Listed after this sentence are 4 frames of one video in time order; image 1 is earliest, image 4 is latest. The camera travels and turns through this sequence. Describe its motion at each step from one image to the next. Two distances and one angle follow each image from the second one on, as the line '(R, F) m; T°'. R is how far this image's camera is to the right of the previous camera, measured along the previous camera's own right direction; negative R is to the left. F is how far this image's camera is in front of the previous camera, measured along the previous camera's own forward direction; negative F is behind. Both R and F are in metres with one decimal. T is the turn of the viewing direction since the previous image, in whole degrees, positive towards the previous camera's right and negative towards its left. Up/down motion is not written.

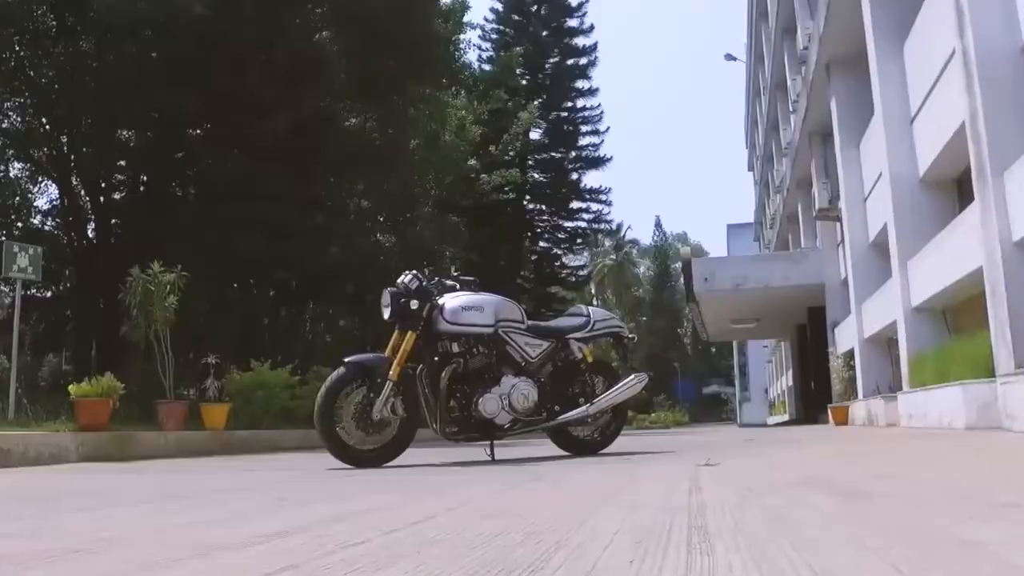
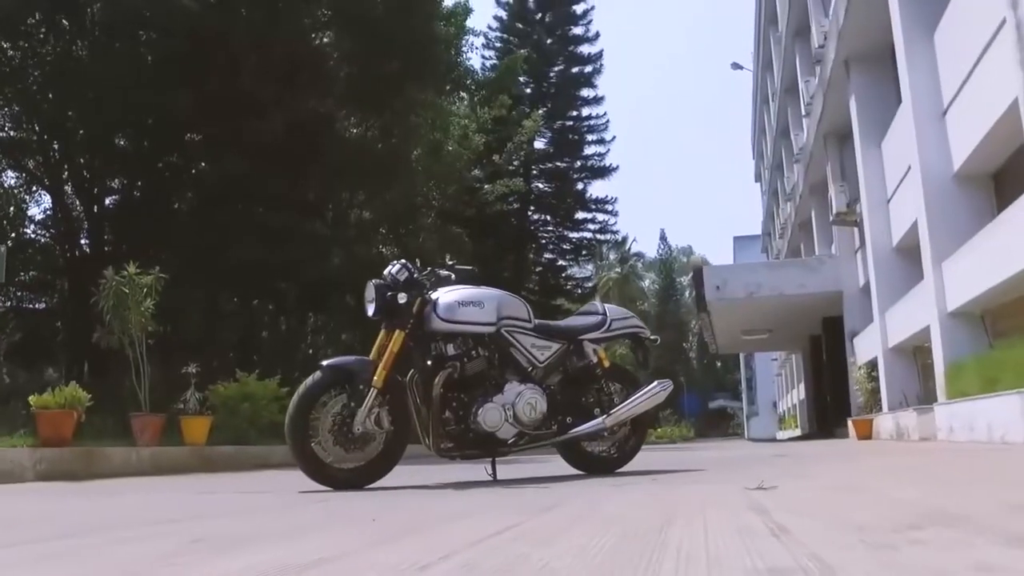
(0.0, +0.6) m; 0°
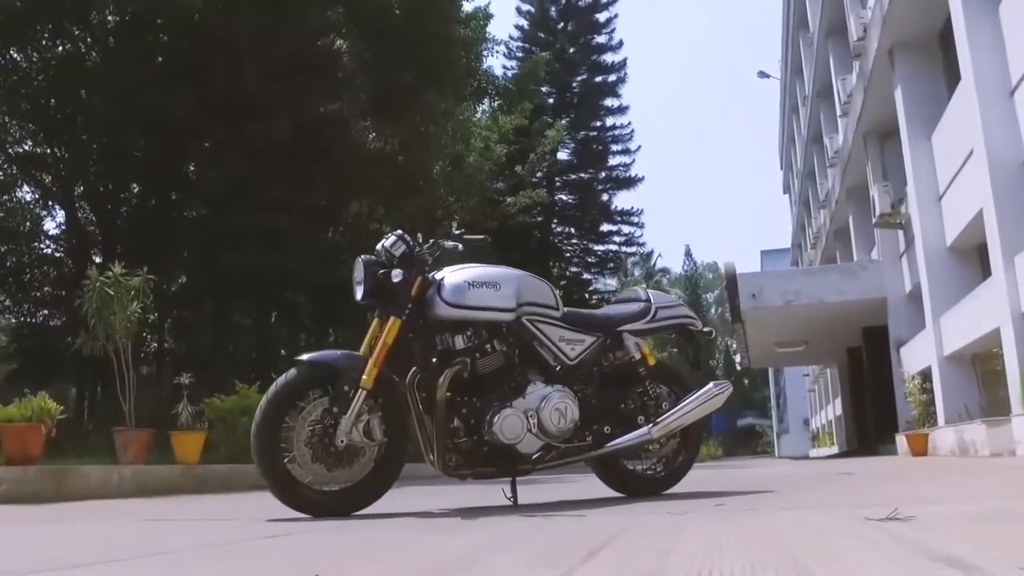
(0.0, +0.7) m; -1°
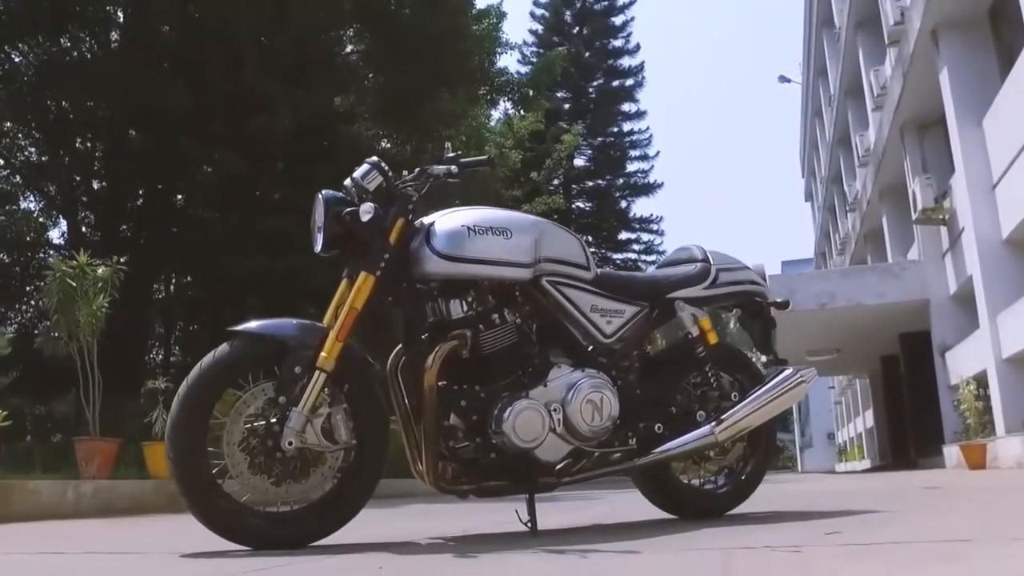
(0.0, +0.8) m; -1°
